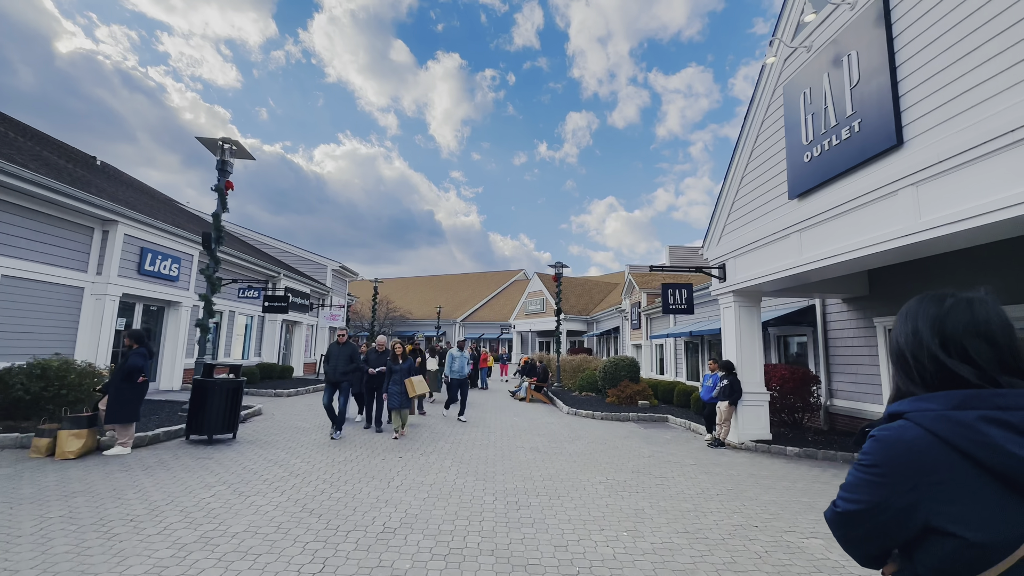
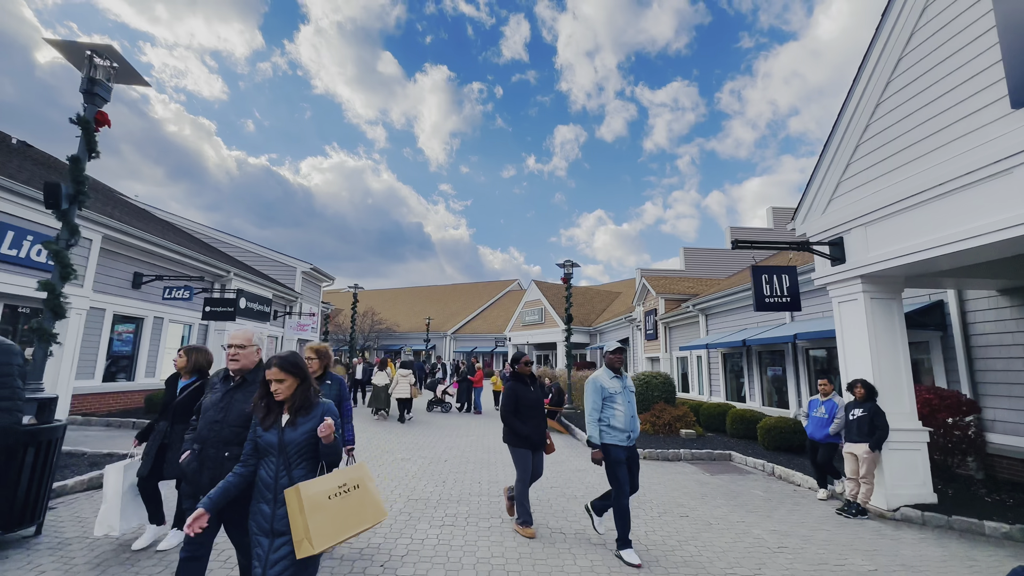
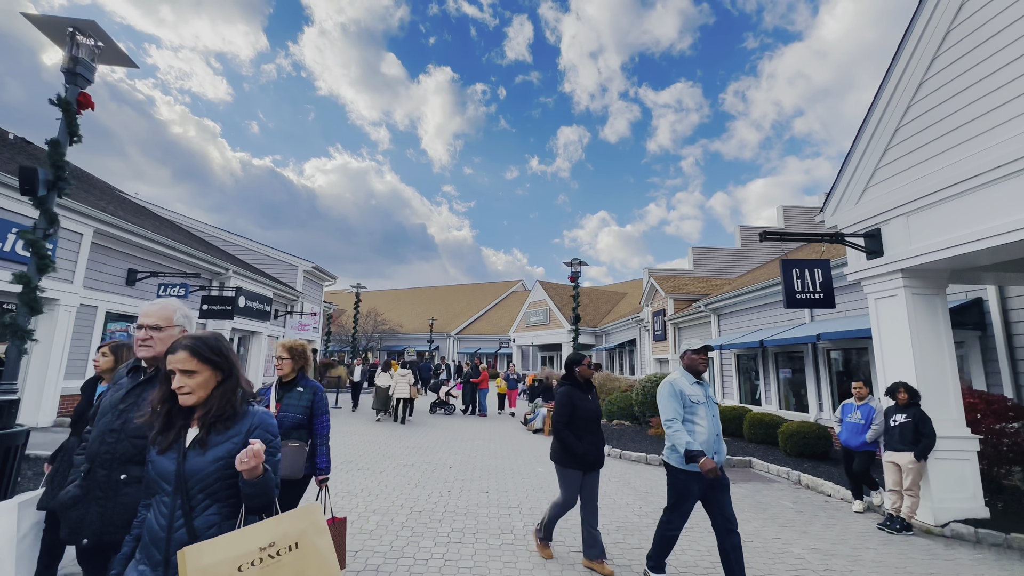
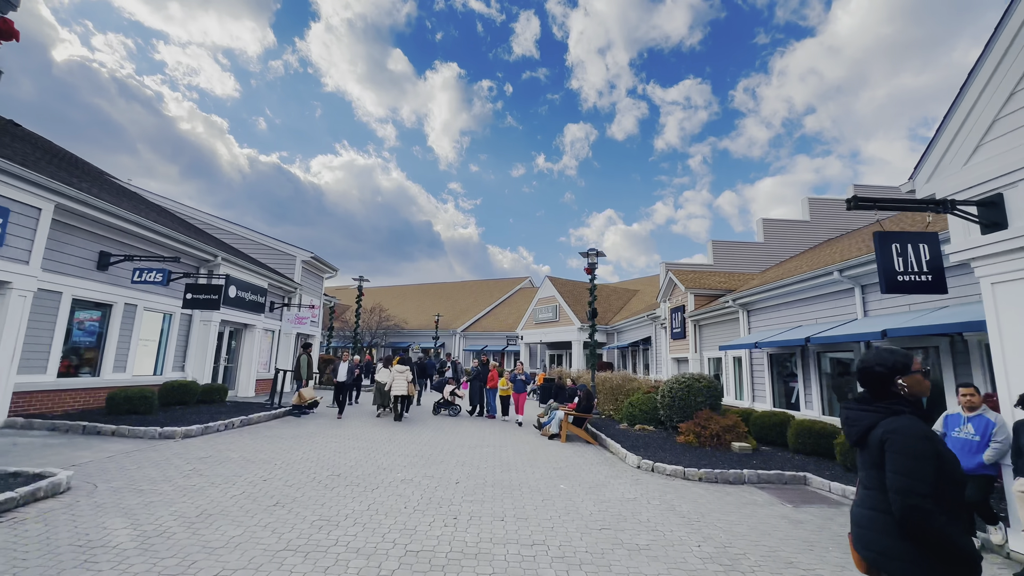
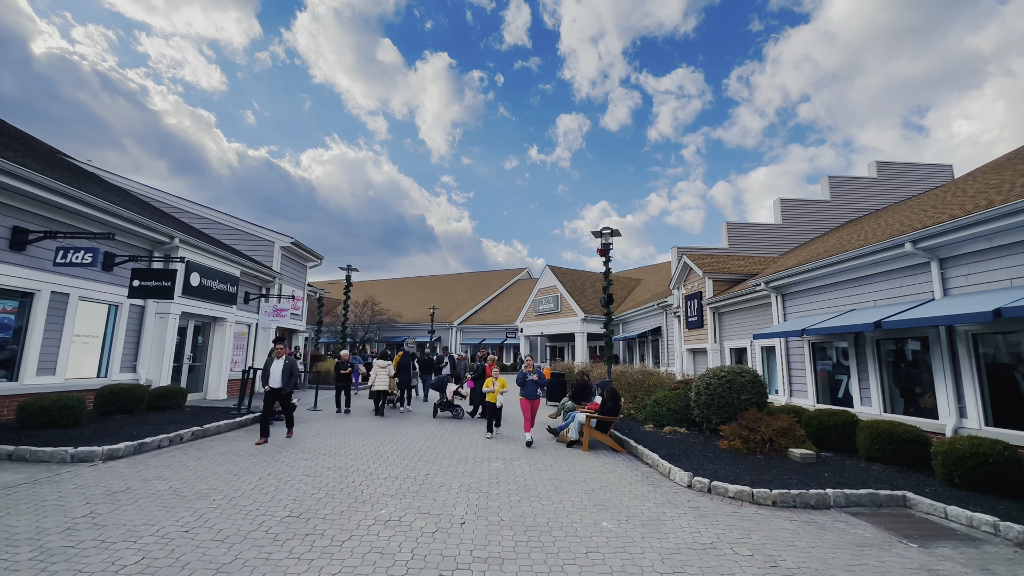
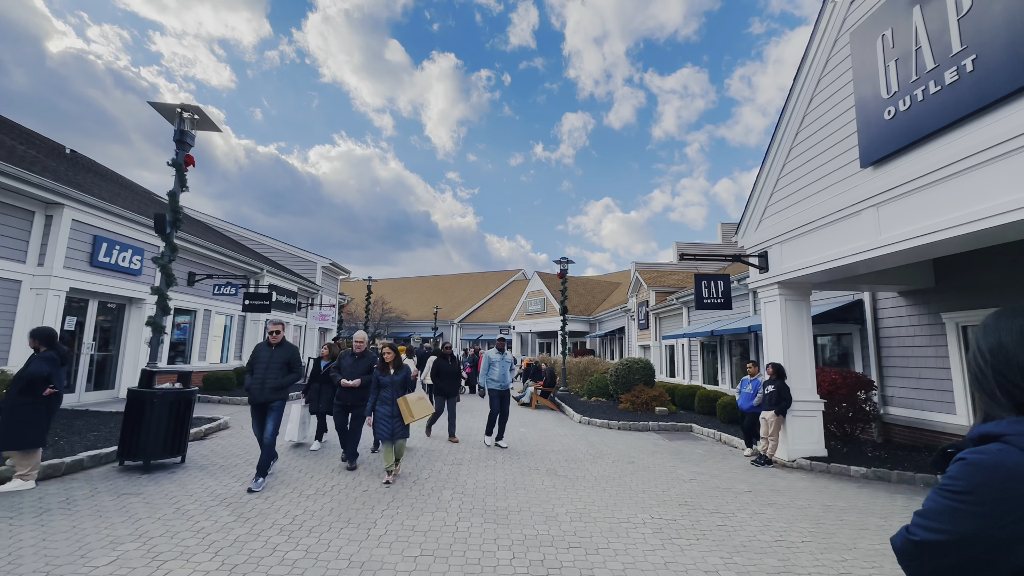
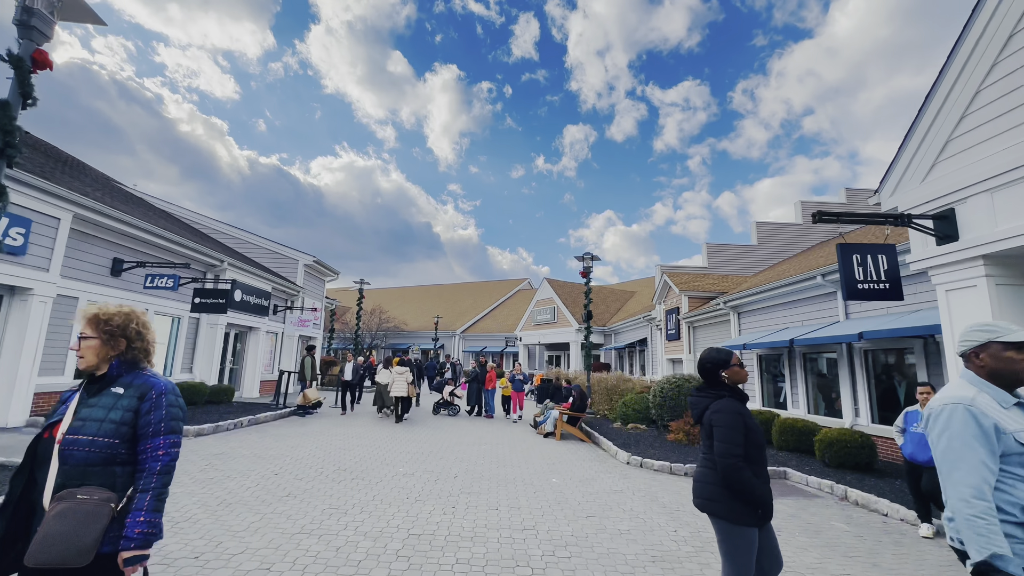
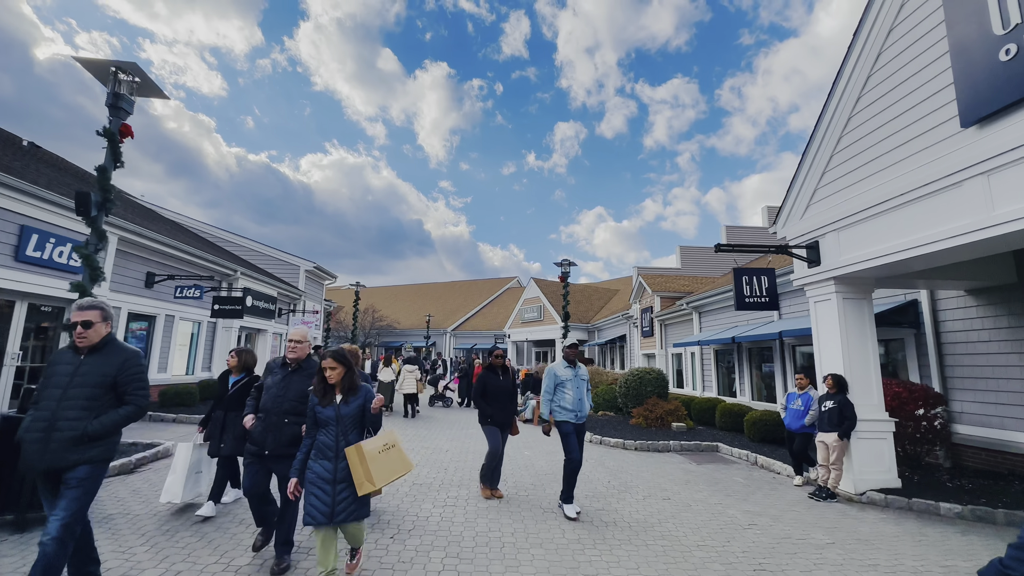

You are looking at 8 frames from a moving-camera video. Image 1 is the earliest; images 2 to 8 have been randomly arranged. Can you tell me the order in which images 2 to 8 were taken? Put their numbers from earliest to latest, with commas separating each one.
6, 8, 2, 3, 7, 4, 5
